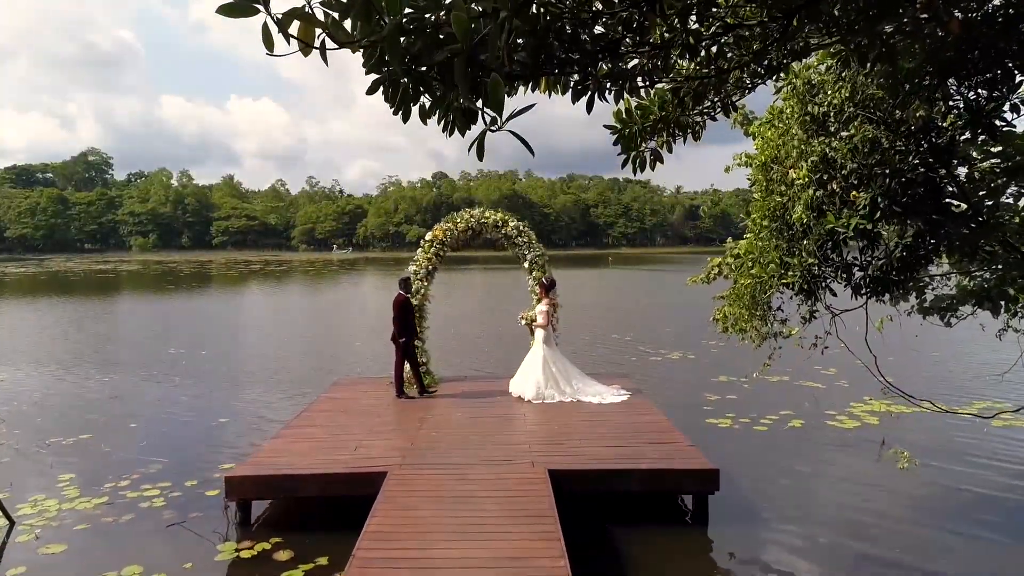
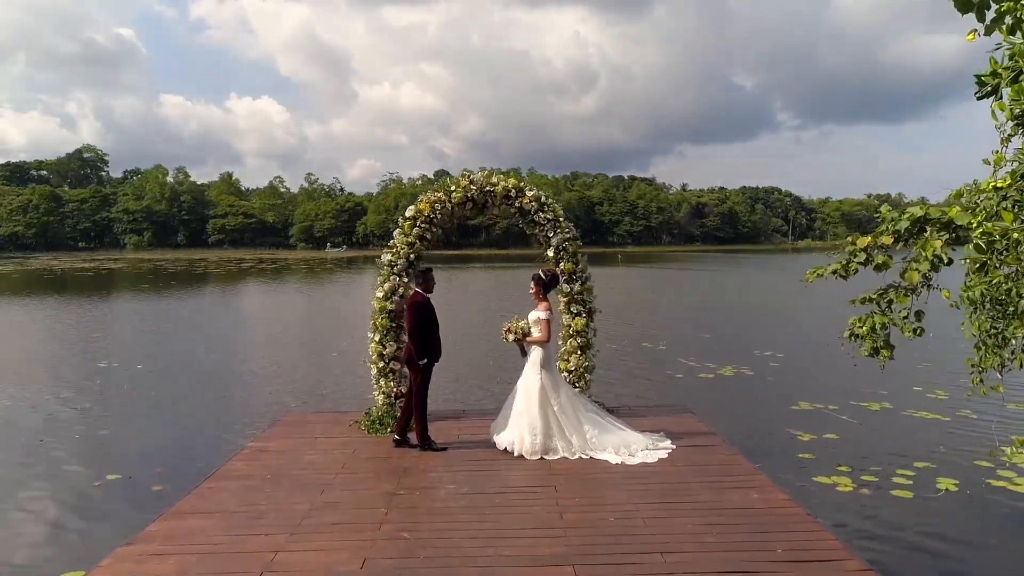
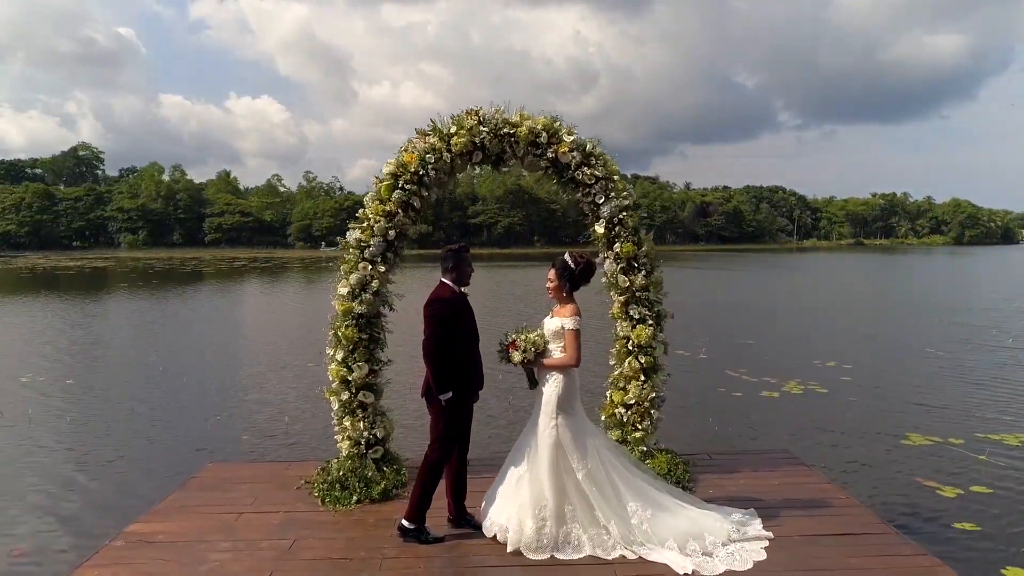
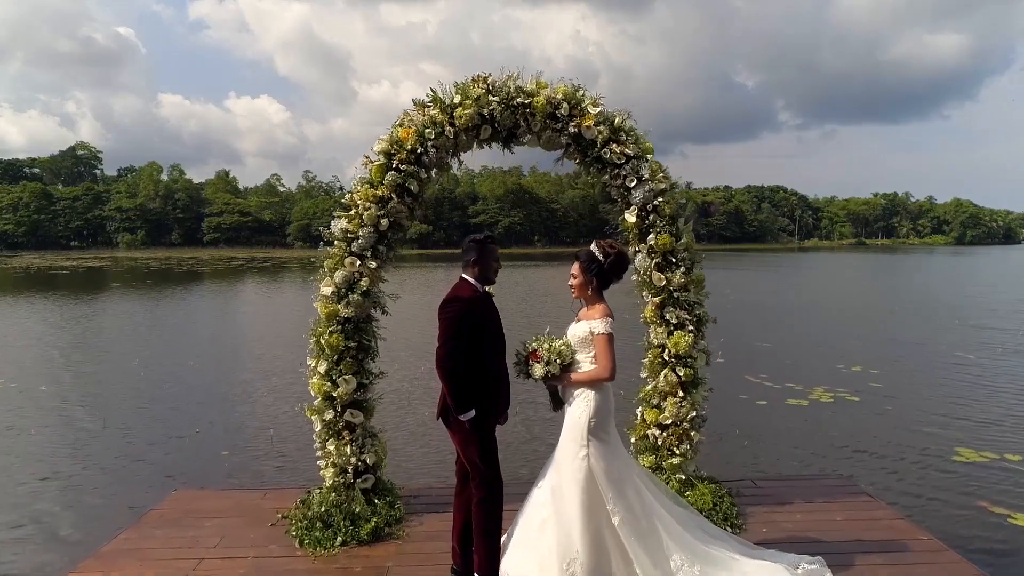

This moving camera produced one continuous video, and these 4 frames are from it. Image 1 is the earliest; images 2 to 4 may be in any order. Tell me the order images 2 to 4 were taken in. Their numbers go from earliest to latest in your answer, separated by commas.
2, 3, 4
